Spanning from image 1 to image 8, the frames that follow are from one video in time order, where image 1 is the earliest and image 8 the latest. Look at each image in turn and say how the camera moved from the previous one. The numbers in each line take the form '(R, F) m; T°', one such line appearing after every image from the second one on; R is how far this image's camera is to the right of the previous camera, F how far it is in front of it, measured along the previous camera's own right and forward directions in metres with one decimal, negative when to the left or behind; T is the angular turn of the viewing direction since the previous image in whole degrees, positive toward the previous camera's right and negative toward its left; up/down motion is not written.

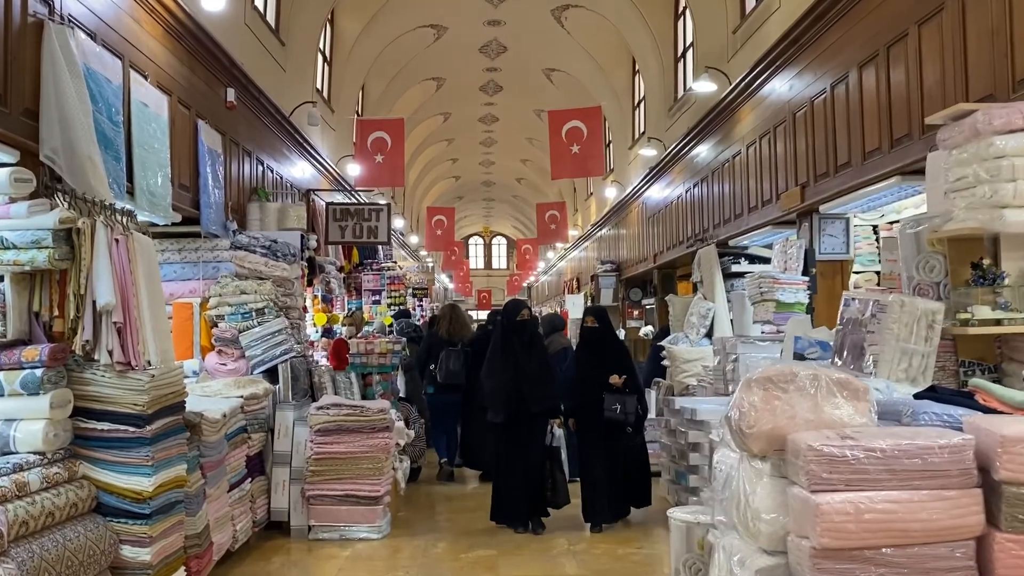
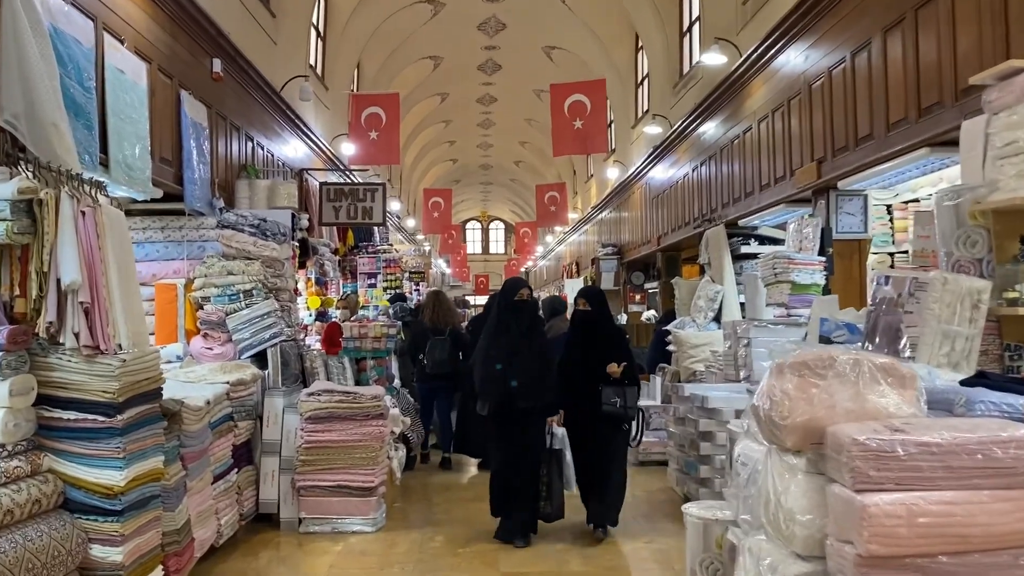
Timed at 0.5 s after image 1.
(0.0, +0.3) m; 0°
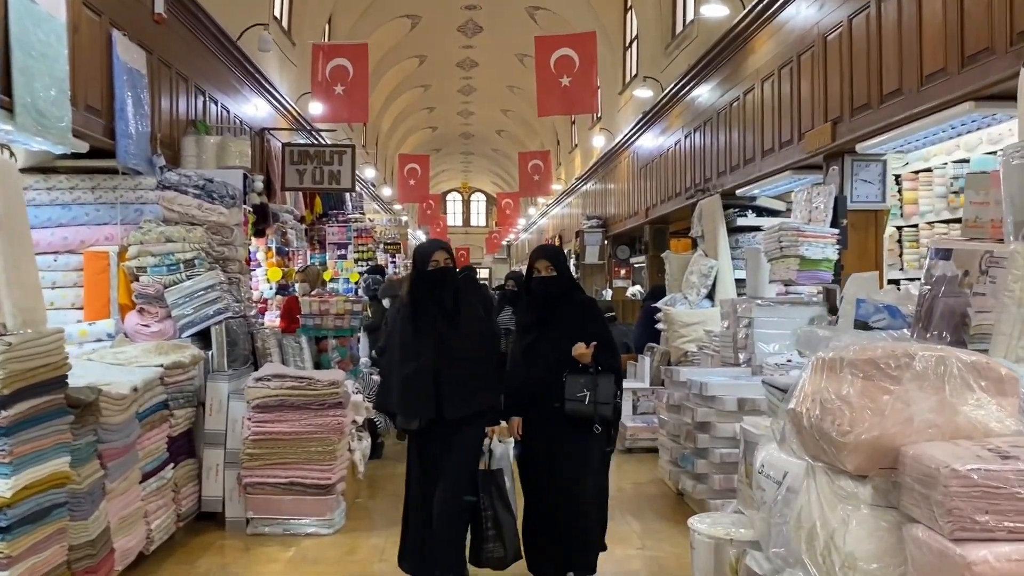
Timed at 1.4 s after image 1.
(0.0, +0.5) m; +1°
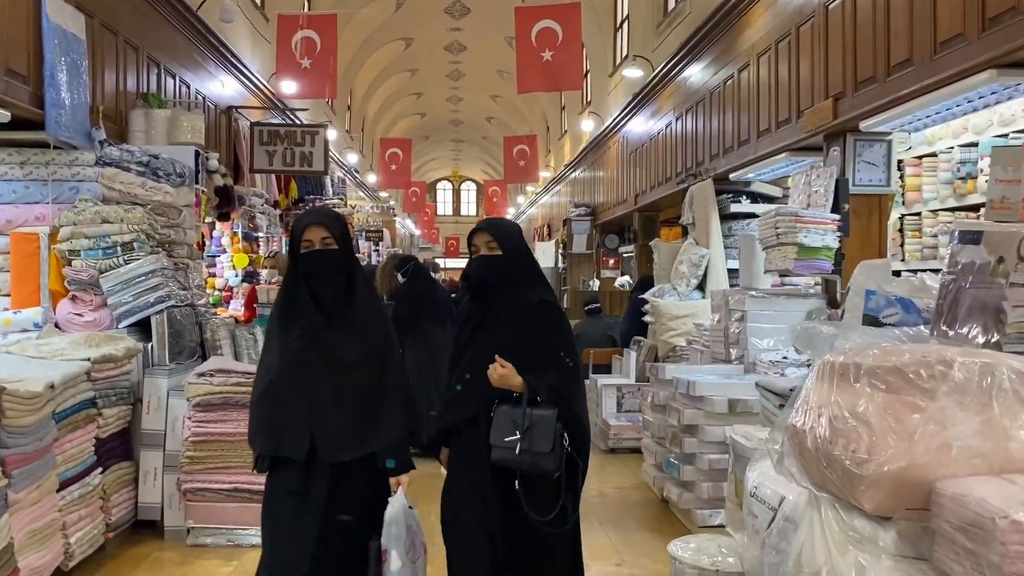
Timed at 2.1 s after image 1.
(+0.1, +0.4) m; 0°
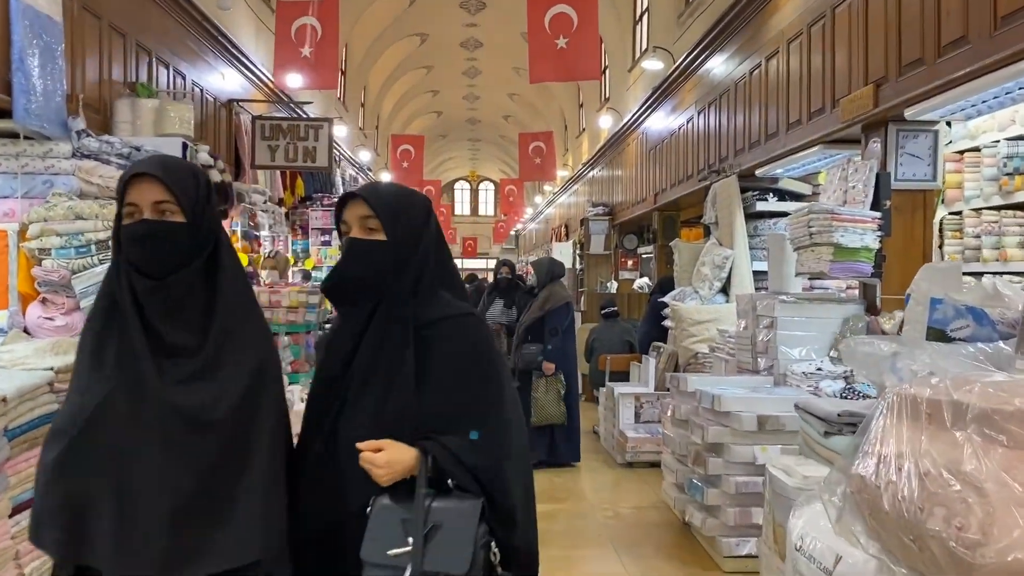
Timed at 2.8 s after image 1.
(0.0, +0.3) m; -1°
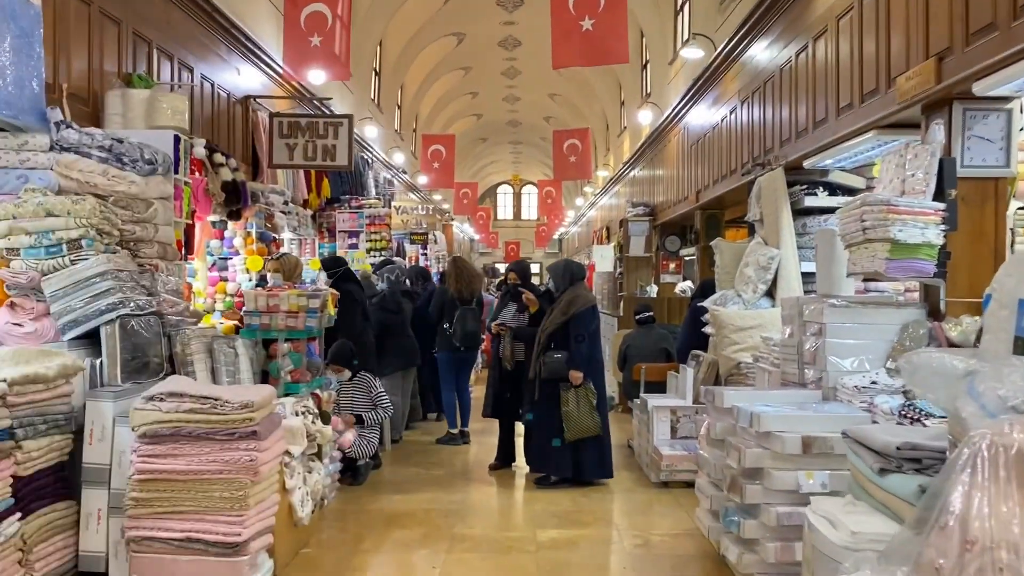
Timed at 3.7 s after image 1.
(+0.1, +0.4) m; -3°
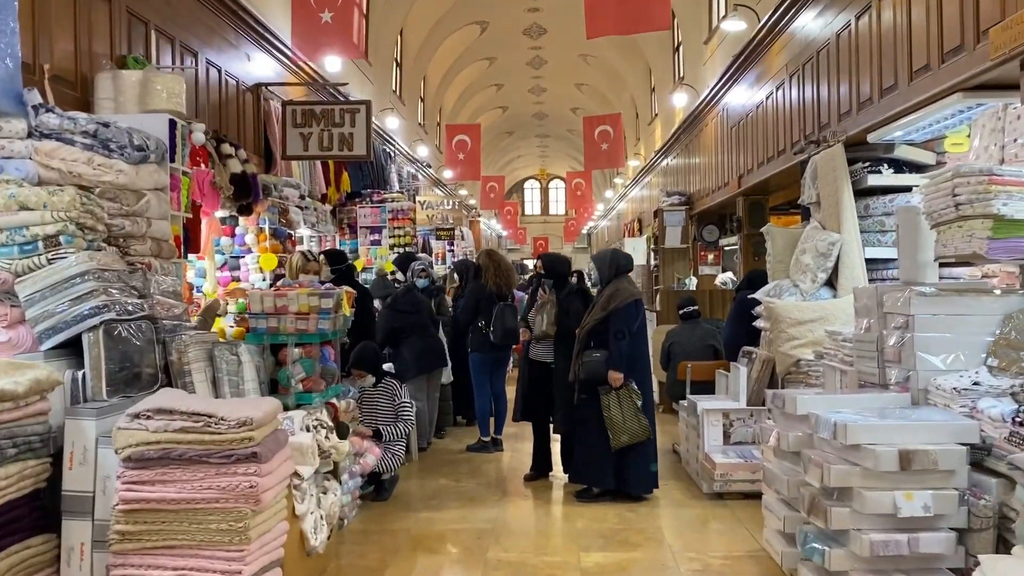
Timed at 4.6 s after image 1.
(0.0, +0.4) m; -2°
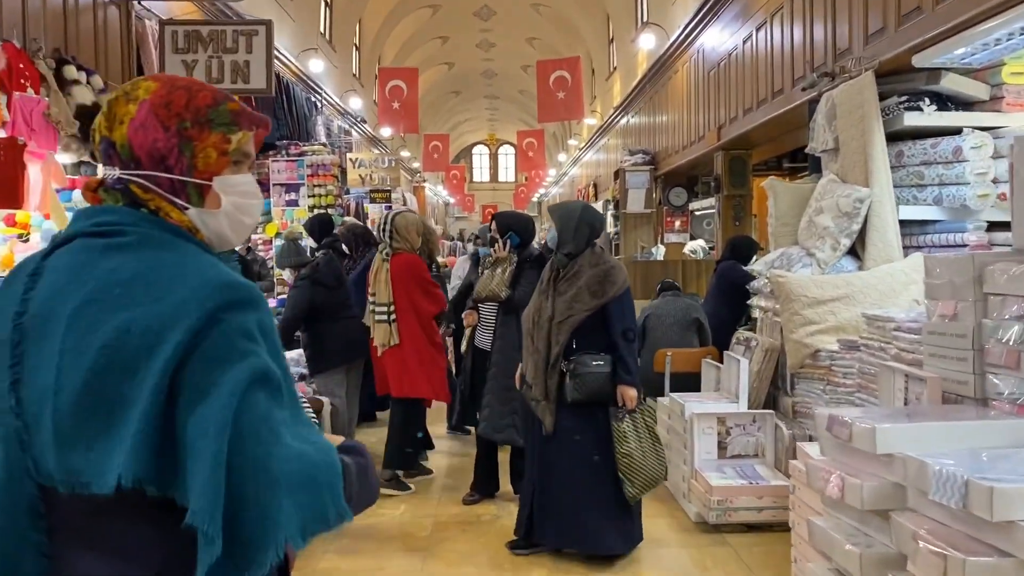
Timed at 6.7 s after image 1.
(+0.1, +1.1) m; +3°
